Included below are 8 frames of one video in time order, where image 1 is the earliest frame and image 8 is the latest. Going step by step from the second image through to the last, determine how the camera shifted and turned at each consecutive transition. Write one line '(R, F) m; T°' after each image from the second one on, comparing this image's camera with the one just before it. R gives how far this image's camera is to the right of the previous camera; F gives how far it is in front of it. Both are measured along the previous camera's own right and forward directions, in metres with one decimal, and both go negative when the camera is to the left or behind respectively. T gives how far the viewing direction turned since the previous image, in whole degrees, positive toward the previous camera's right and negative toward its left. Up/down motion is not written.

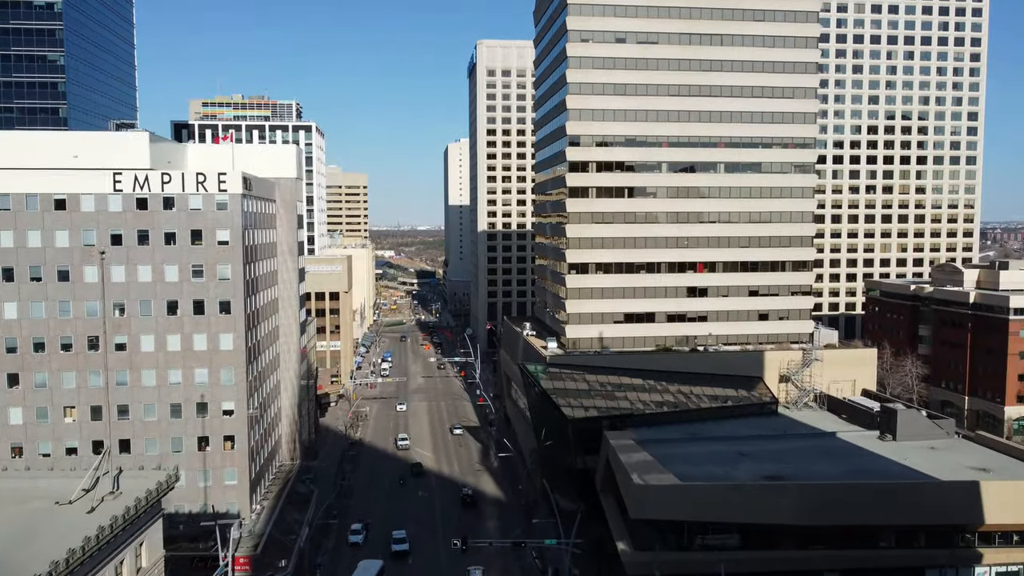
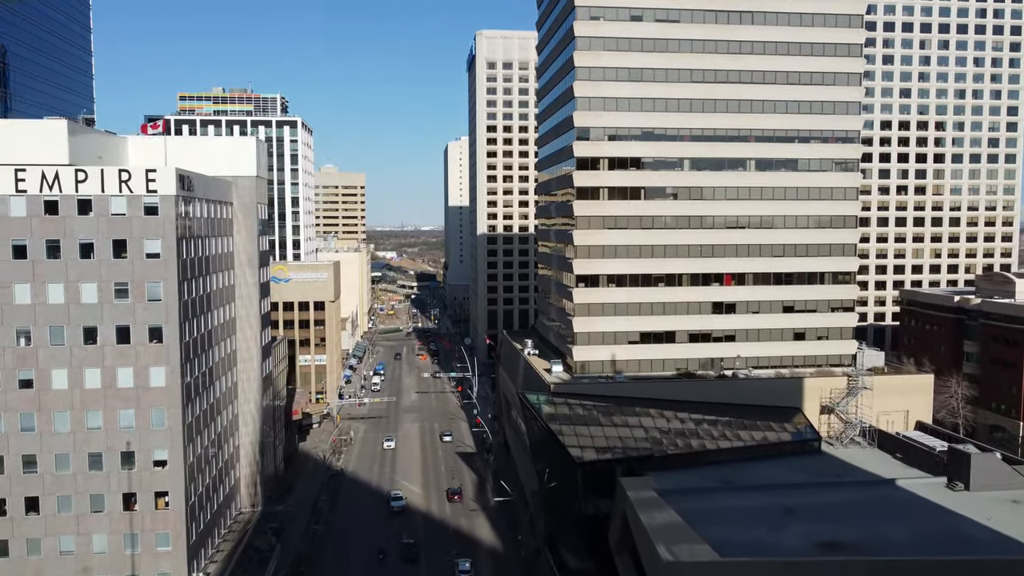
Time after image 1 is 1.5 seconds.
(+0.4, +10.2) m; 0°
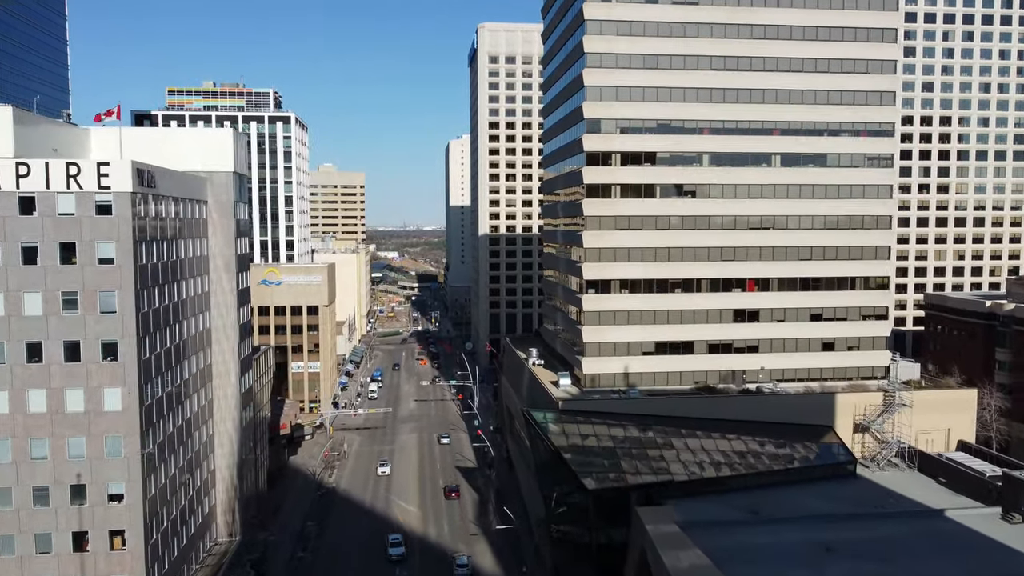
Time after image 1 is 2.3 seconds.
(-0.1, +5.6) m; 0°
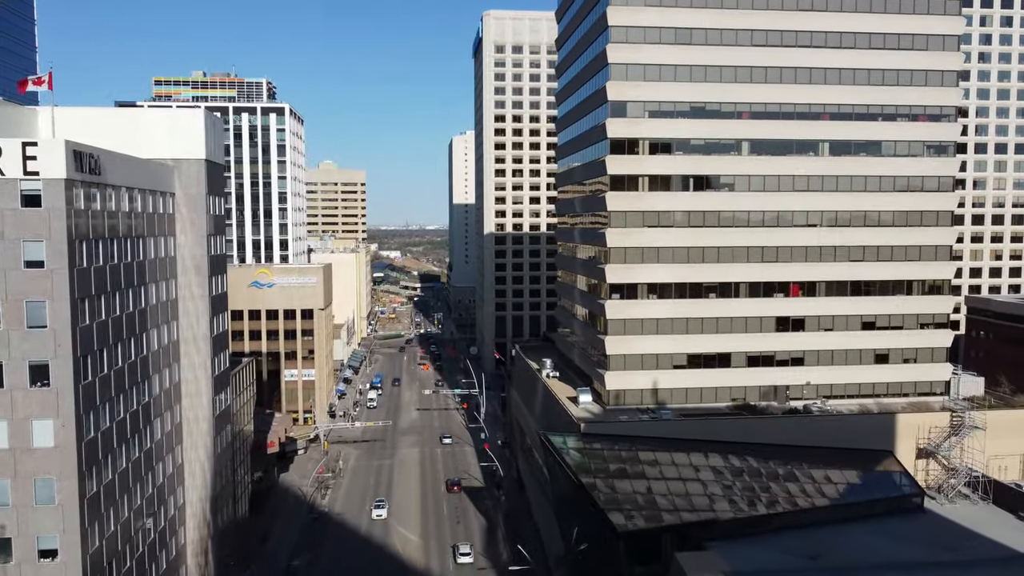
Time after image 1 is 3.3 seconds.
(-0.8, +7.3) m; 0°
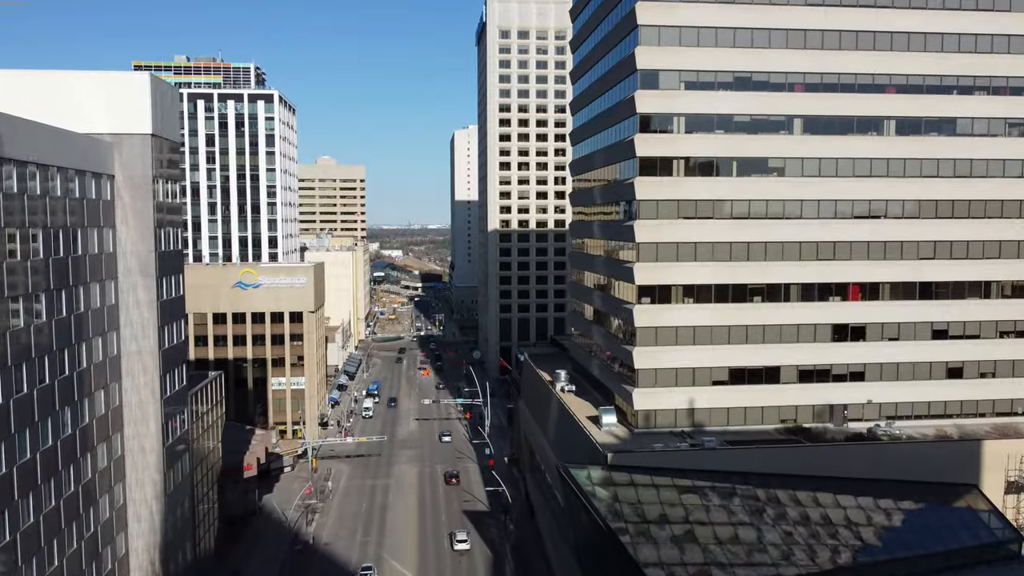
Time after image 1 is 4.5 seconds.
(-0.5, +8.2) m; 0°
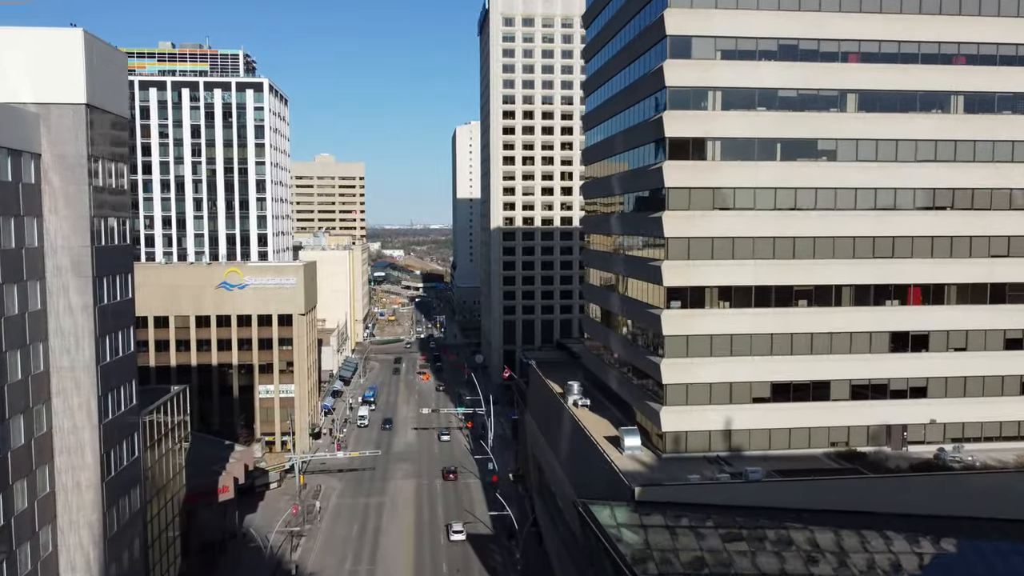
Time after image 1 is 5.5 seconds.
(-0.3, +6.5) m; 0°
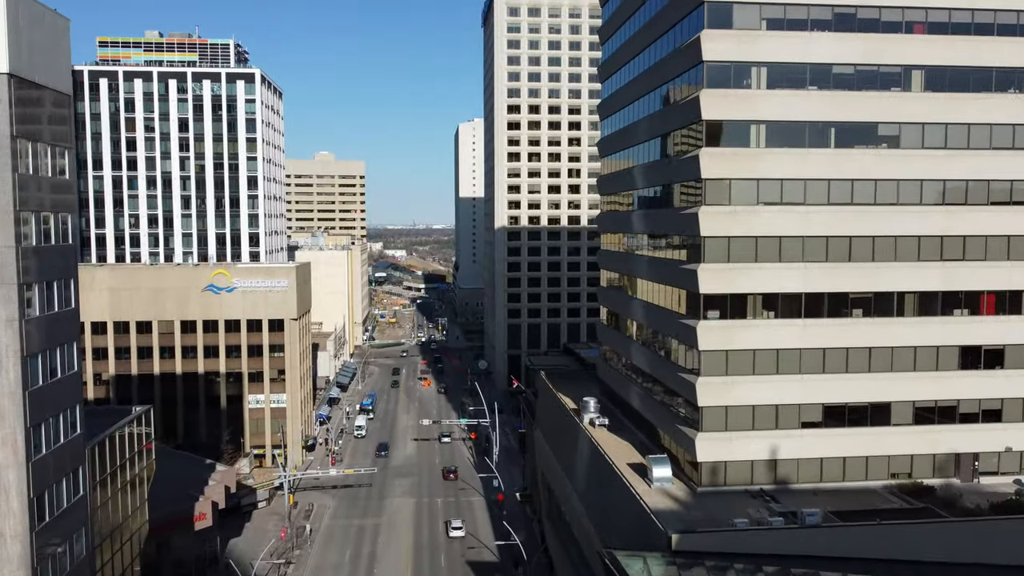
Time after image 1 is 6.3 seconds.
(-0.4, +5.5) m; 0°
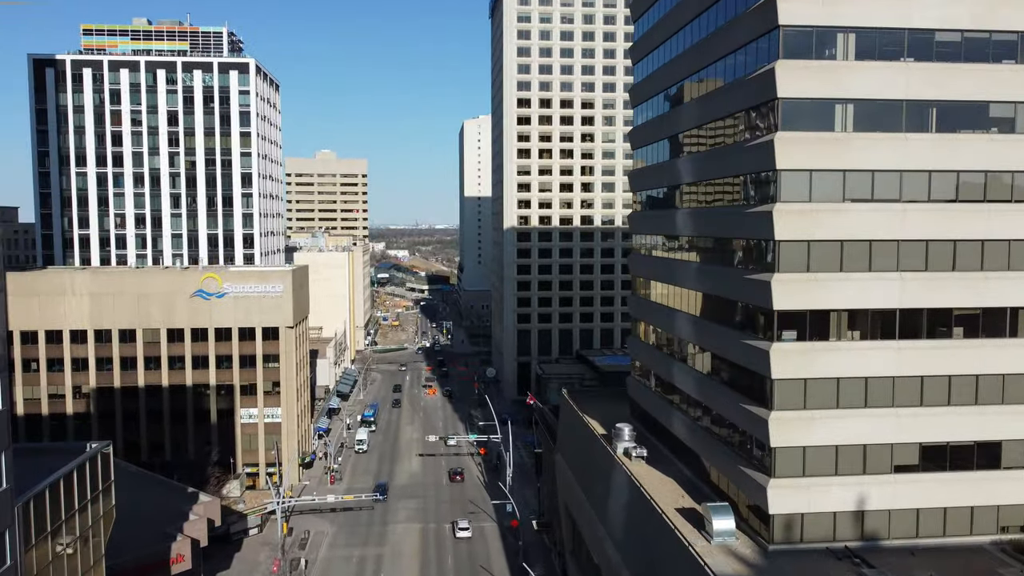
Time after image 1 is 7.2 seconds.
(-1.0, +6.2) m; 0°
